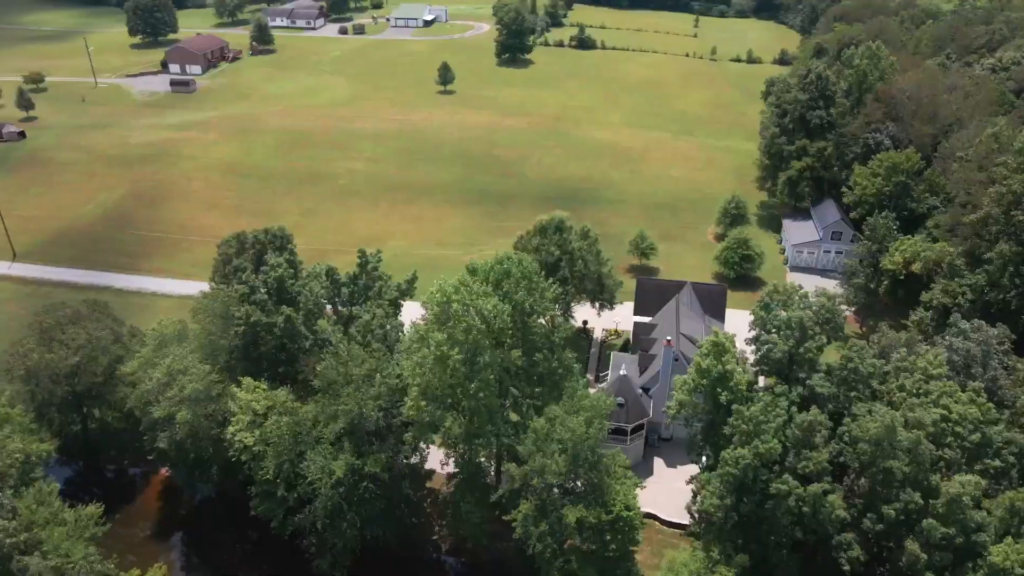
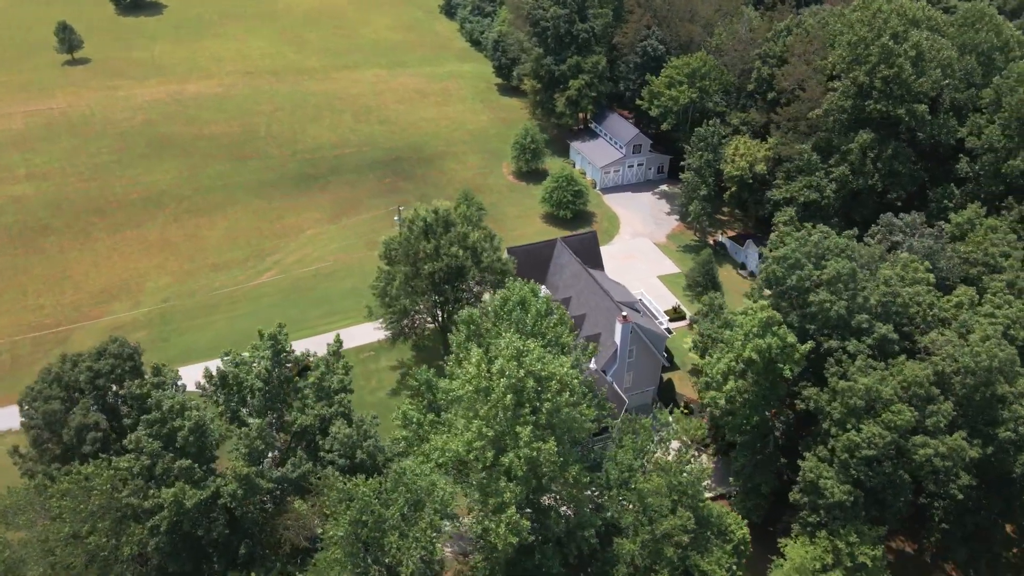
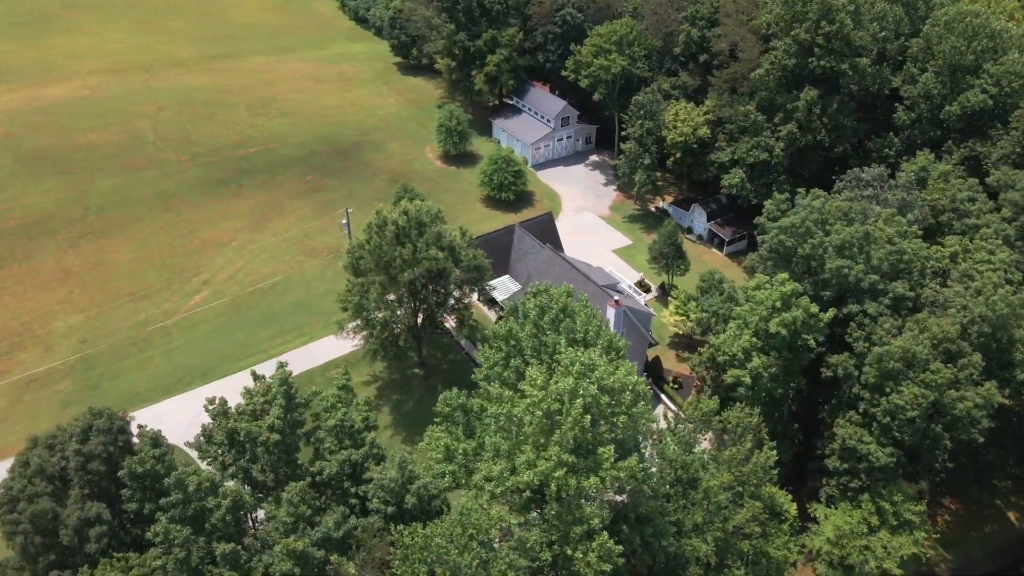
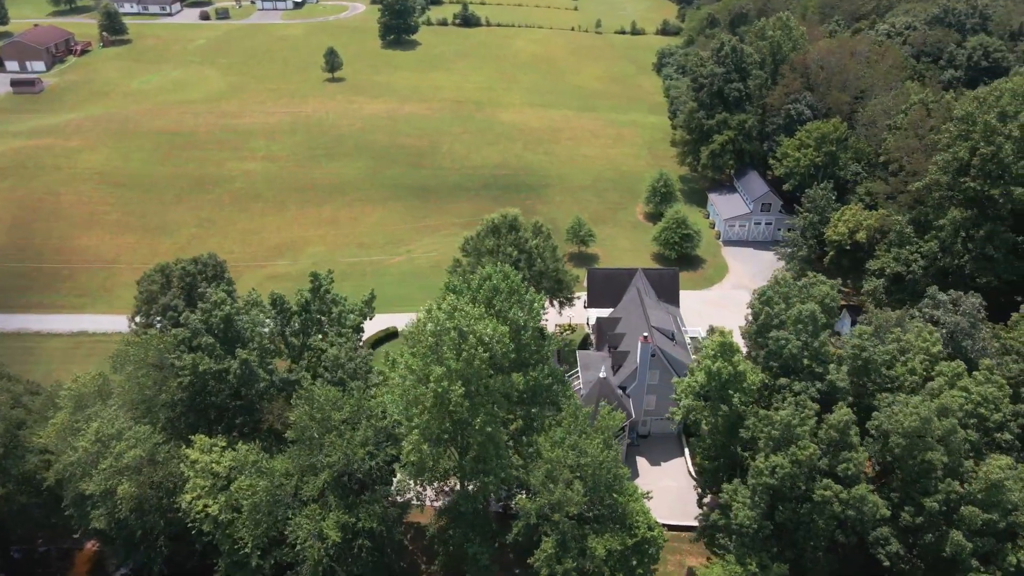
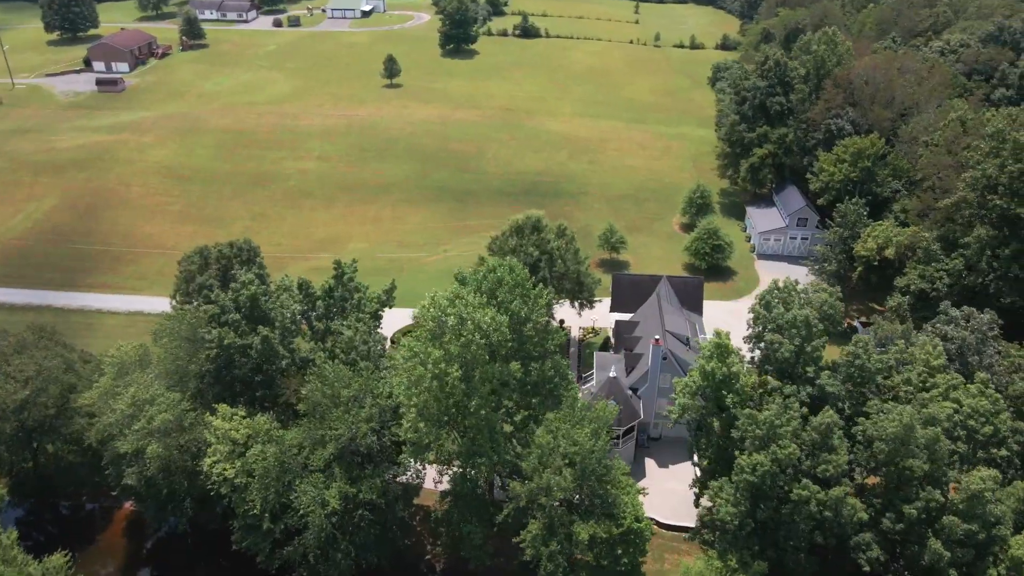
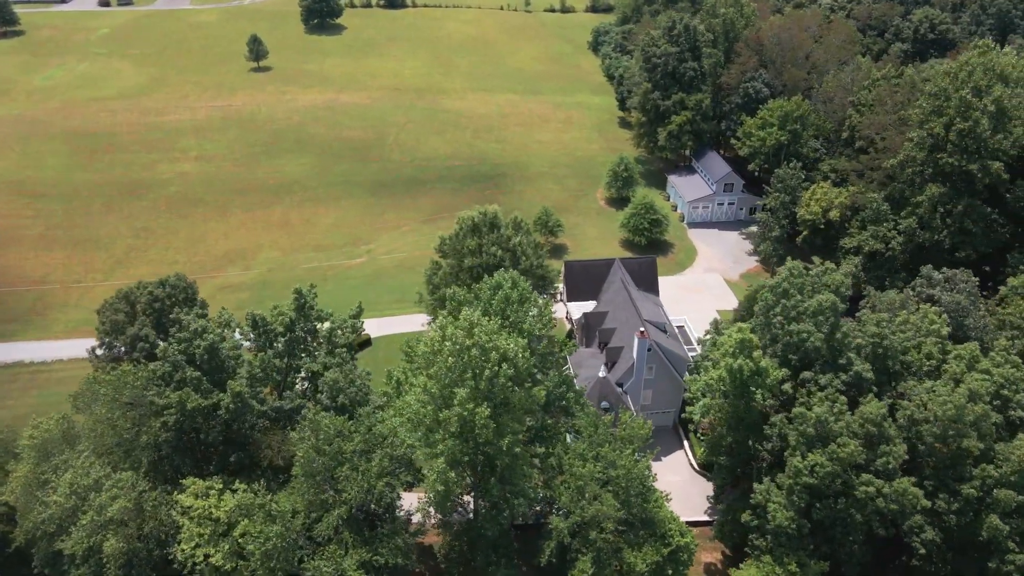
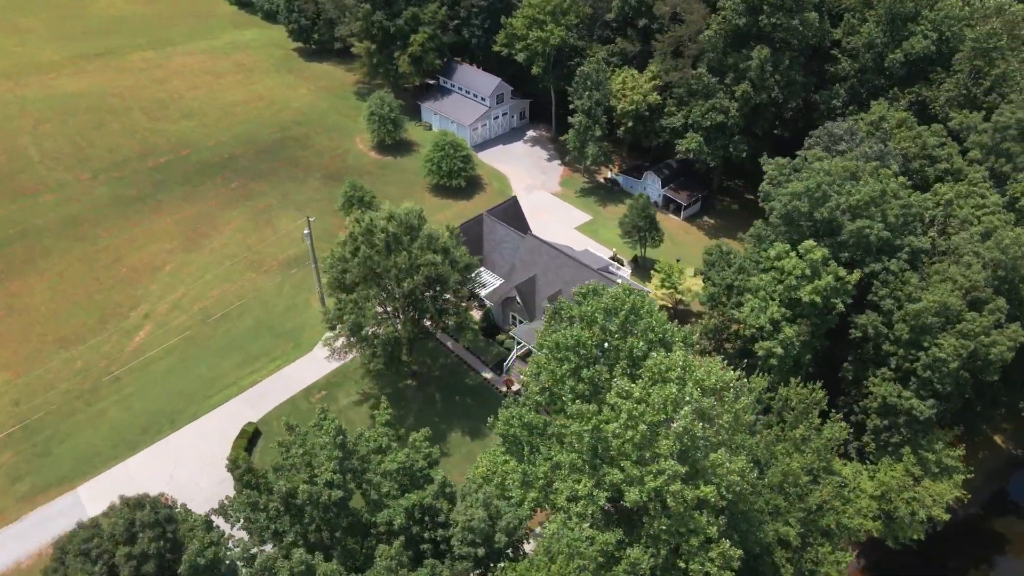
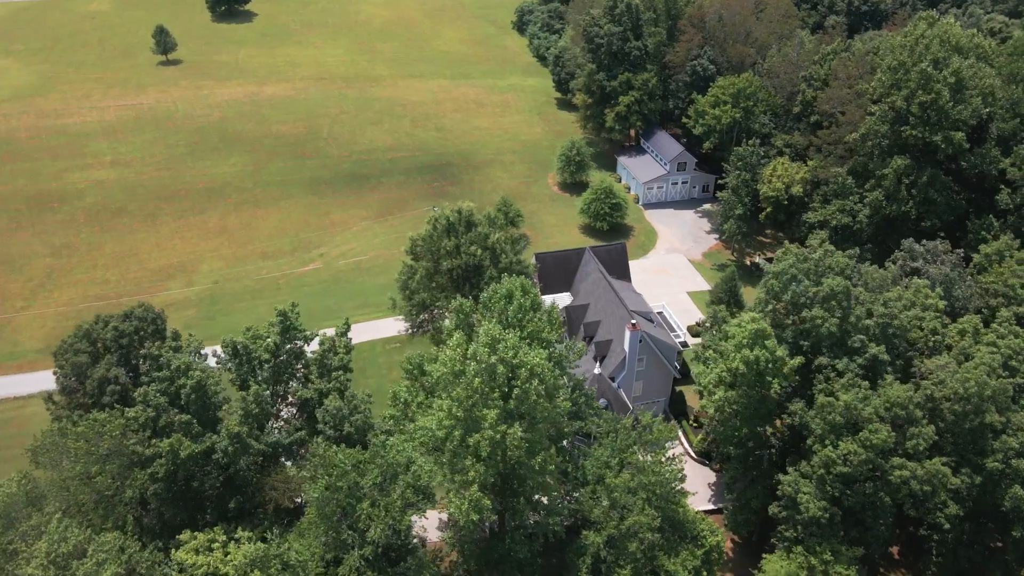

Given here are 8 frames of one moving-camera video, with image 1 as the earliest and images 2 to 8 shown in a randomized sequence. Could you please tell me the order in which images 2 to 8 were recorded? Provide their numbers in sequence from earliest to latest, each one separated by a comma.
5, 4, 6, 8, 2, 3, 7
